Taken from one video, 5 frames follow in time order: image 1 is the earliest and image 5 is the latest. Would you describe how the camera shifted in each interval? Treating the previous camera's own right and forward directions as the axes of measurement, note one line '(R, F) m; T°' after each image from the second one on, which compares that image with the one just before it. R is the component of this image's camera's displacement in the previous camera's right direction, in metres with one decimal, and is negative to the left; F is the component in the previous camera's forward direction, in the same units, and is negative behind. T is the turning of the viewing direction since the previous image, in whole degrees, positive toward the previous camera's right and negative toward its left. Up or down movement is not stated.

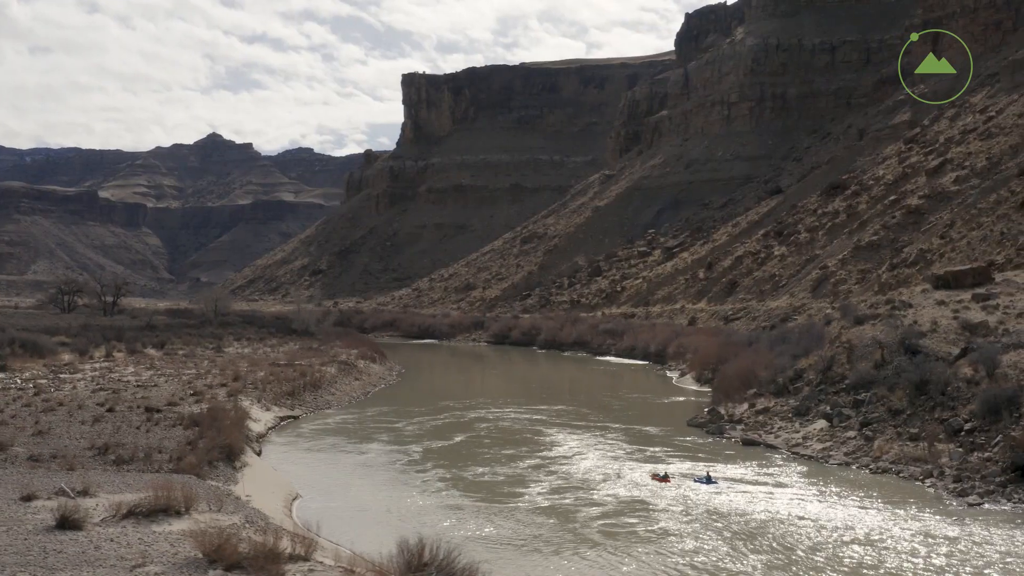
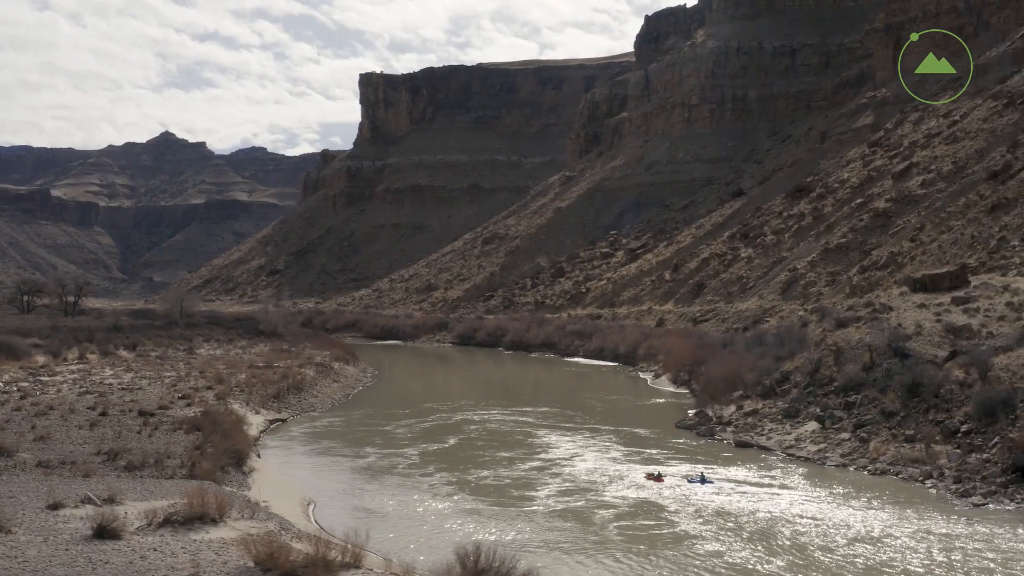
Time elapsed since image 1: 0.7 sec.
(-0.8, 0.0) m; +3°
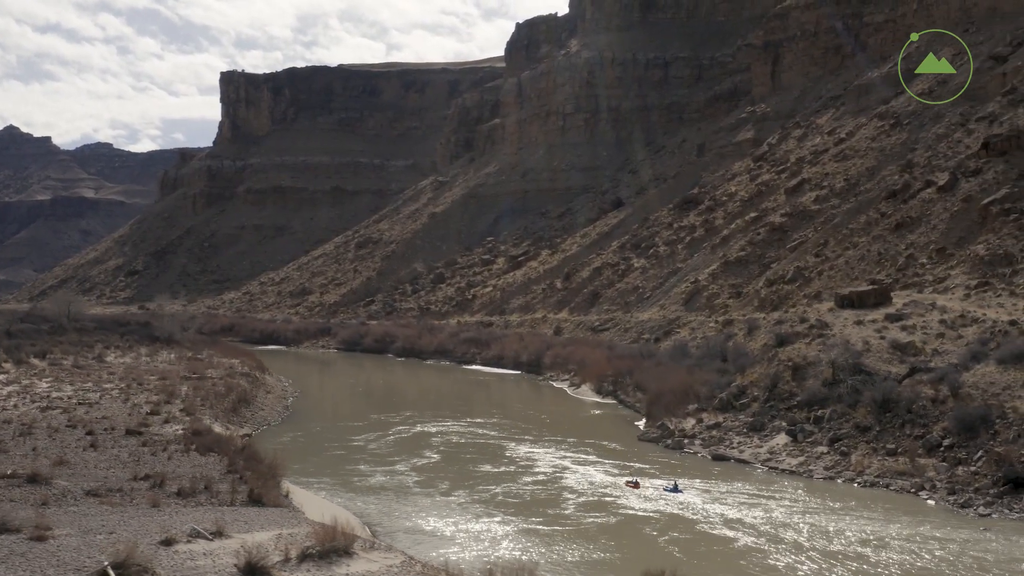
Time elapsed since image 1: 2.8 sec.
(-2.8, 0.0) m; +9°
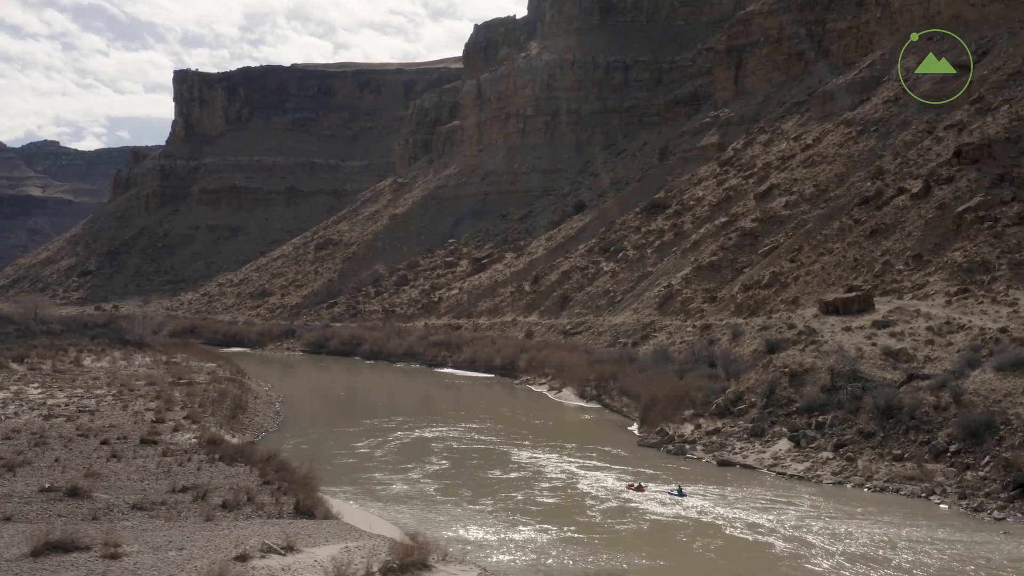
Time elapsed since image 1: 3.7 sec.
(-1.3, -0.1) m; +3°
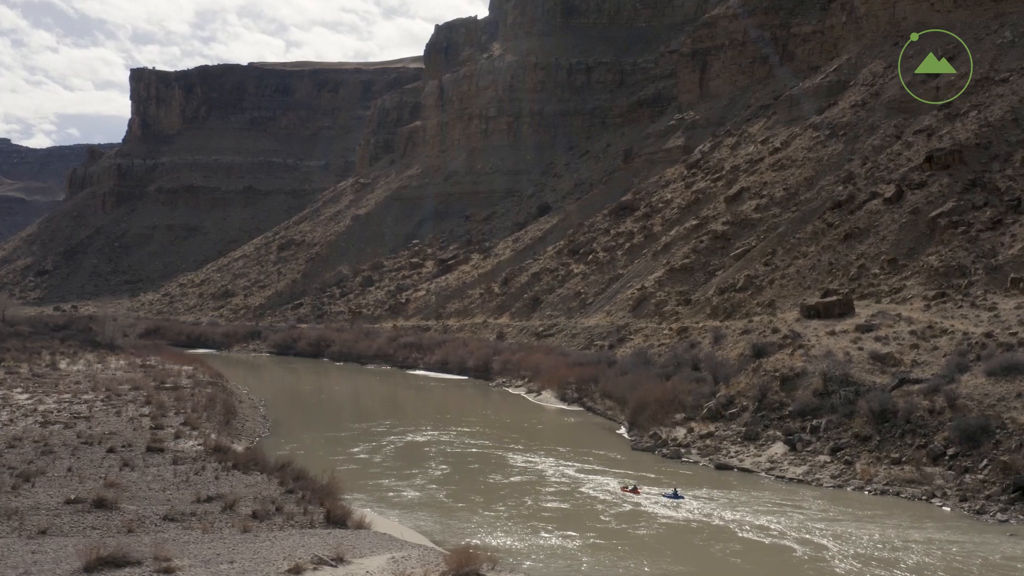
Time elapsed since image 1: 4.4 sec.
(-1.0, 0.0) m; +3°
